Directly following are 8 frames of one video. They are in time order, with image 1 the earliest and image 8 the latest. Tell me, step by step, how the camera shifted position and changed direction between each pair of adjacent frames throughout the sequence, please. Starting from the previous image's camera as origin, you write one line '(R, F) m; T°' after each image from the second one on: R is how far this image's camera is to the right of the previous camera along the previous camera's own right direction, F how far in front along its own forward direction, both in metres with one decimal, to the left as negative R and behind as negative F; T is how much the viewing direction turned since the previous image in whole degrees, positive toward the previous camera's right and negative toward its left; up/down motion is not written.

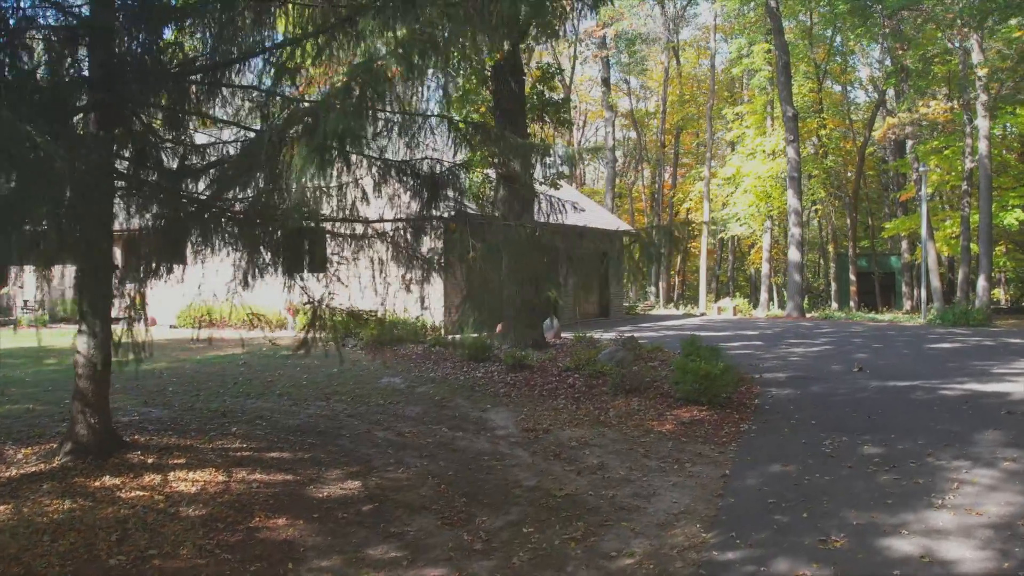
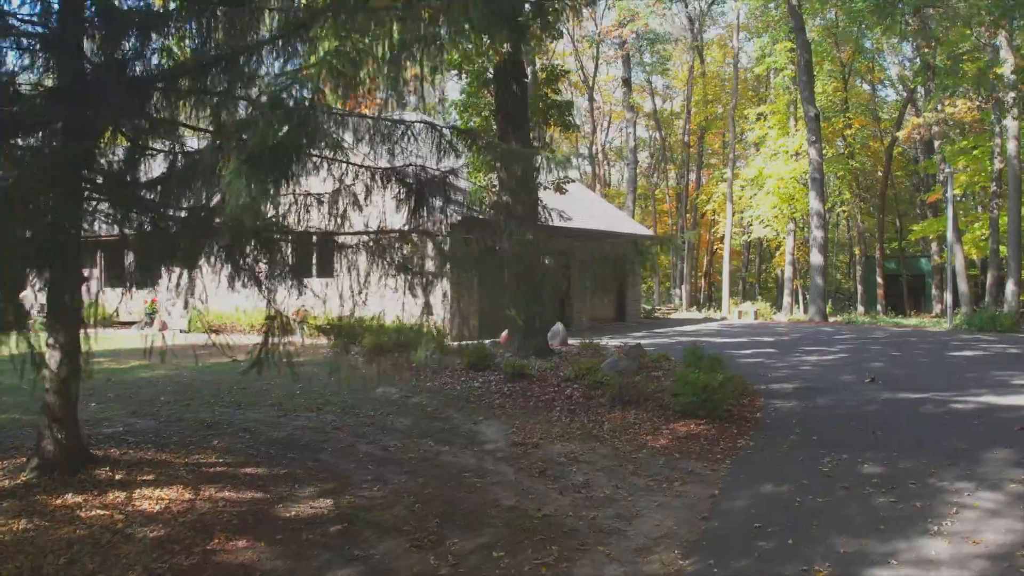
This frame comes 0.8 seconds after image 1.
(+0.4, +0.2) m; -2°
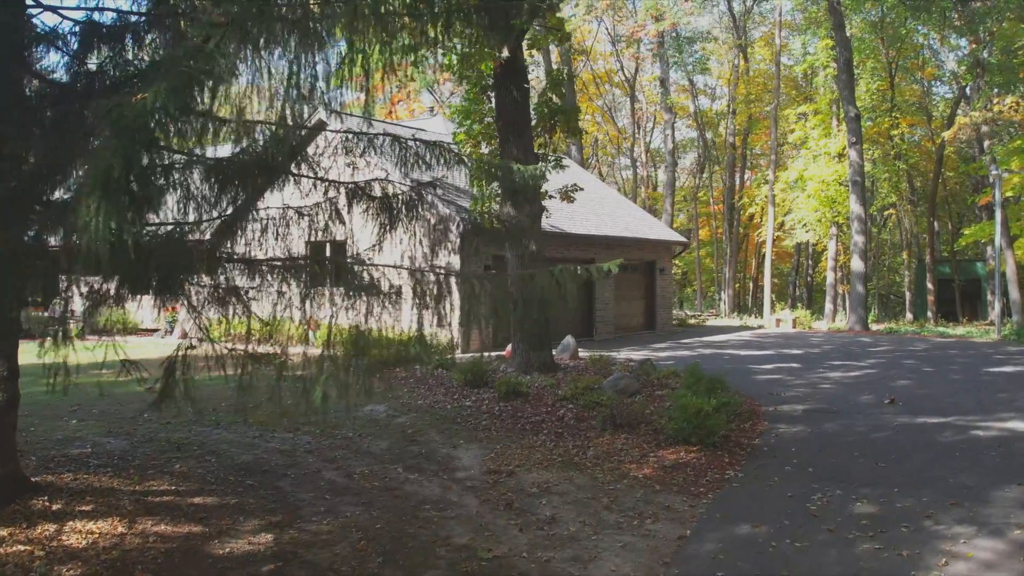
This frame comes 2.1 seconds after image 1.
(+0.7, +0.4) m; -4°
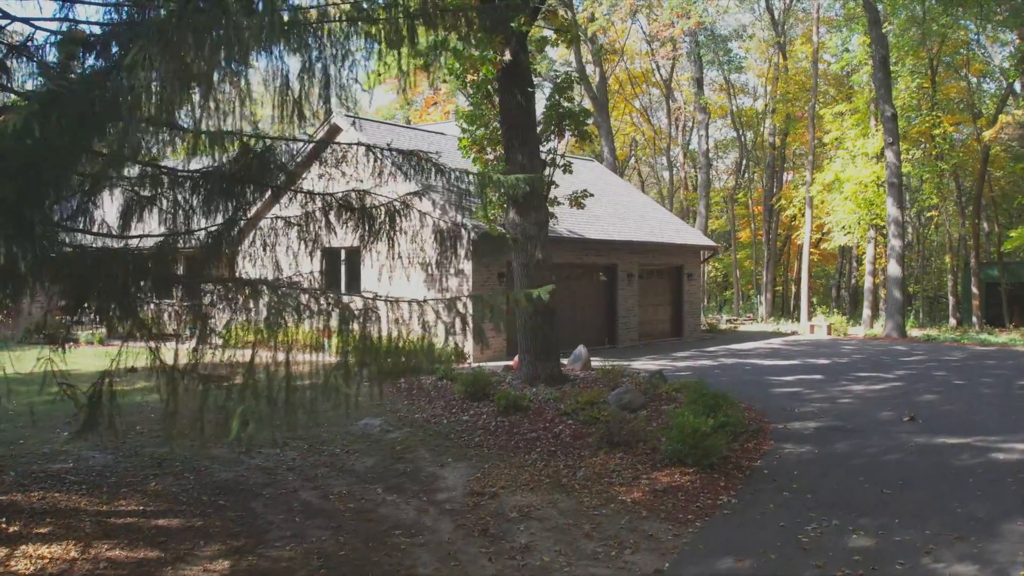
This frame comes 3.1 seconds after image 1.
(+0.5, +0.3) m; -3°
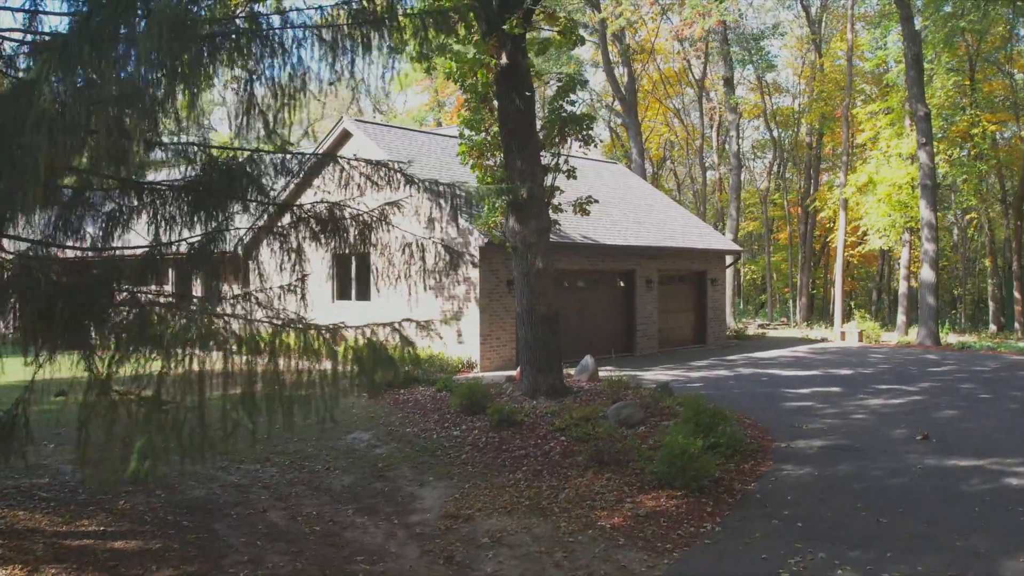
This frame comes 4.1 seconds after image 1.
(+0.5, +0.3) m; -3°
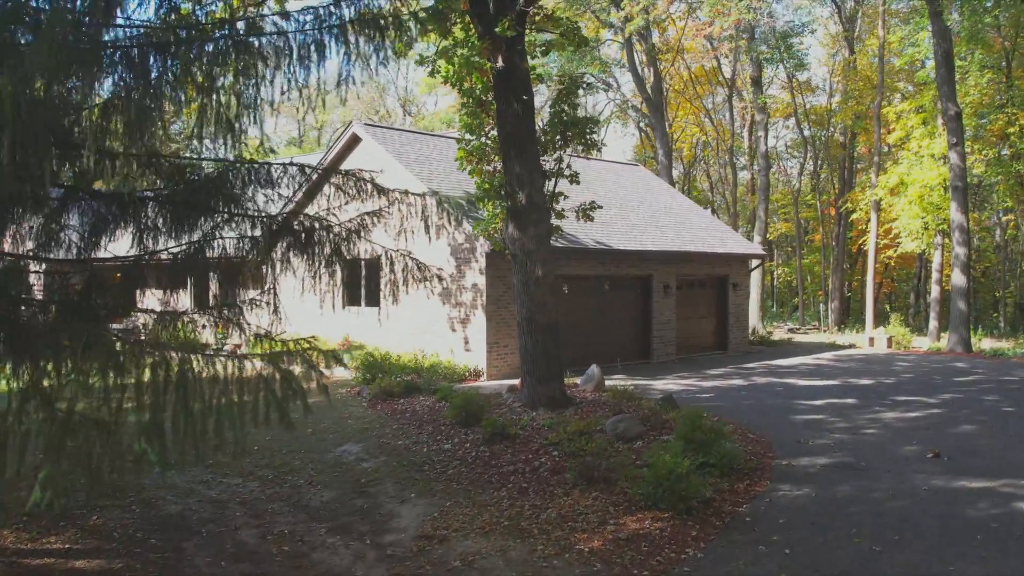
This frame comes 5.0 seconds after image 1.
(+0.5, +0.2) m; -2°
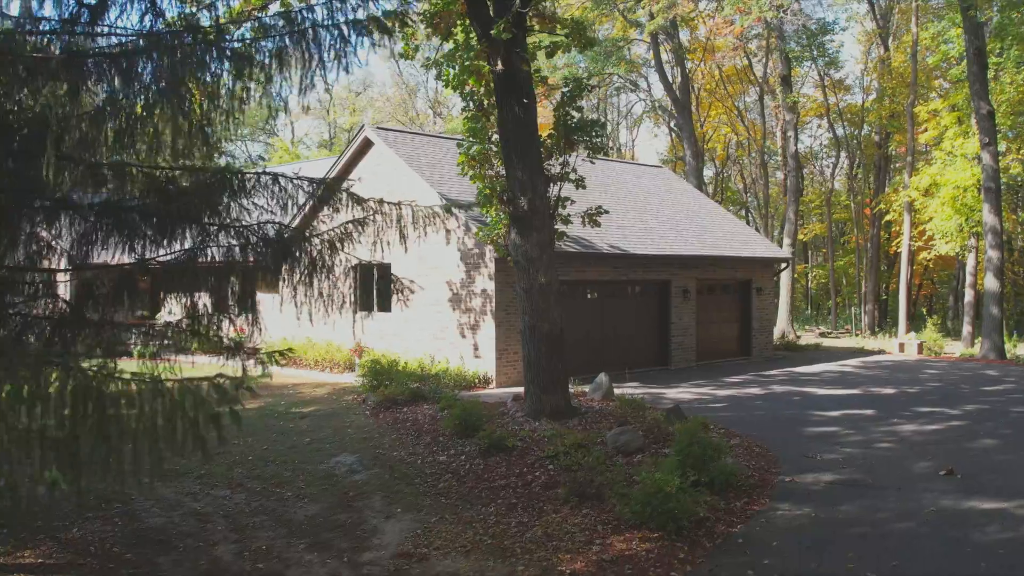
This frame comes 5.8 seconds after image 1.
(+0.4, +0.2) m; -2°
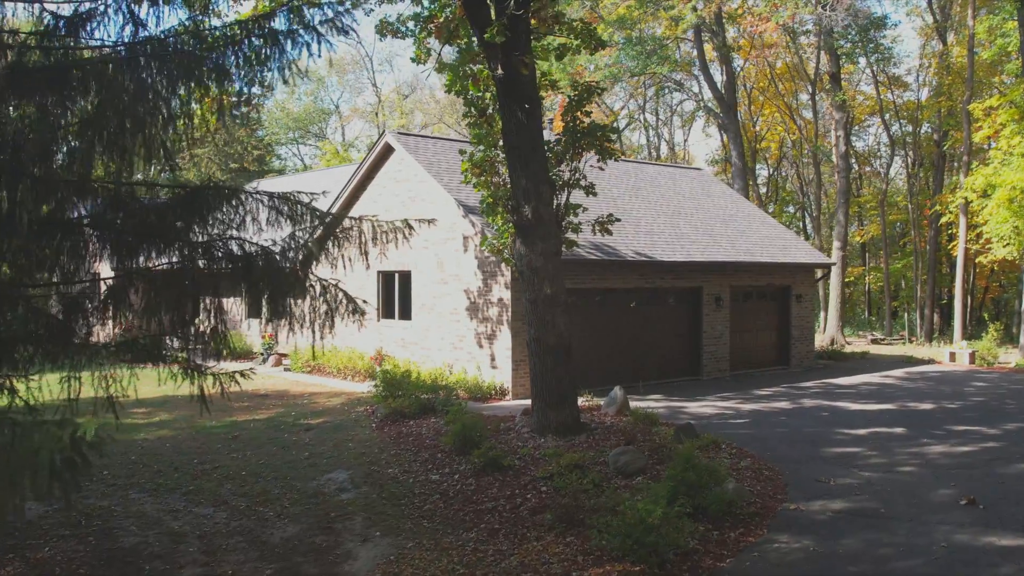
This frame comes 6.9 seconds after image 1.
(+0.6, +0.3) m; -4°
